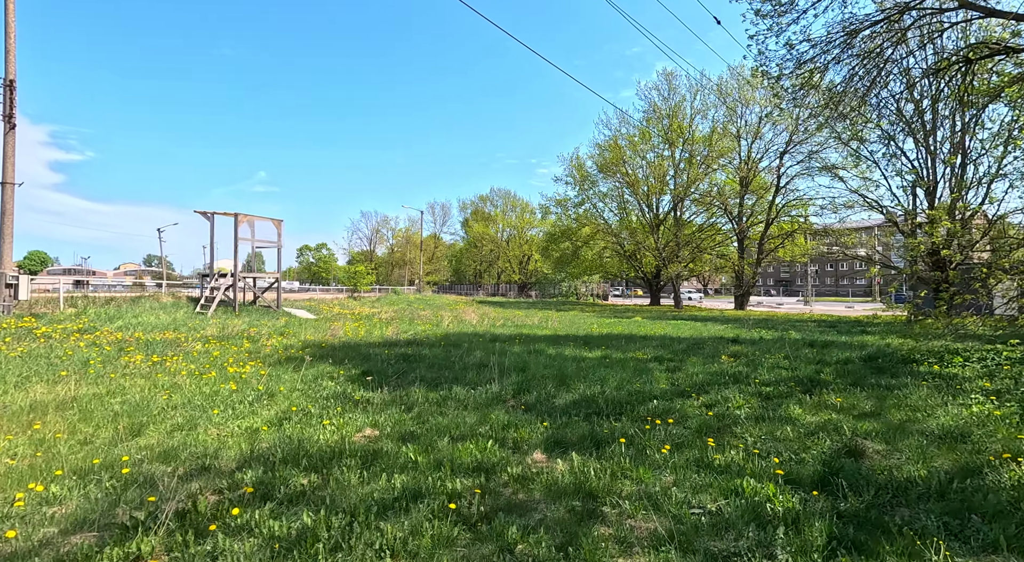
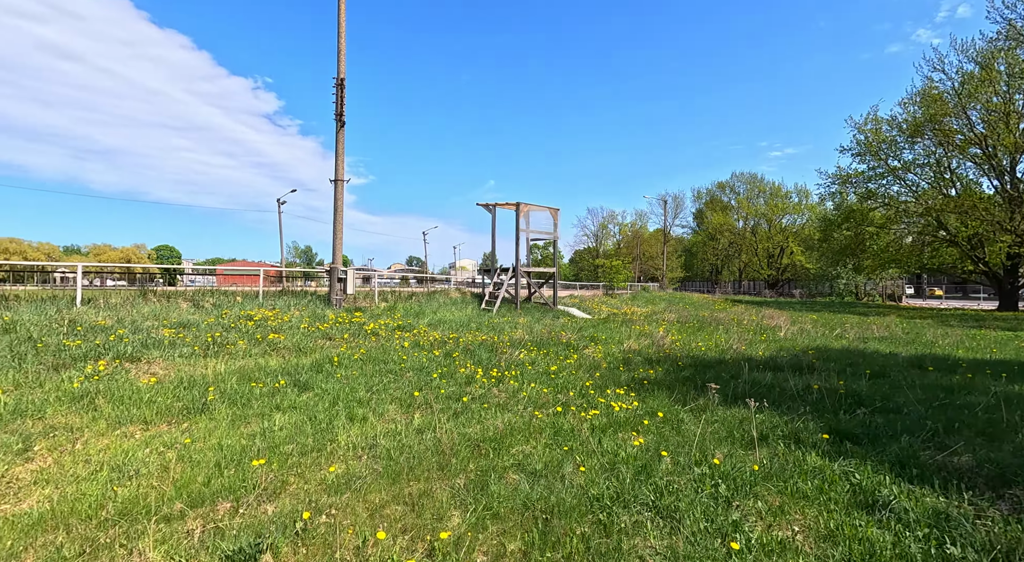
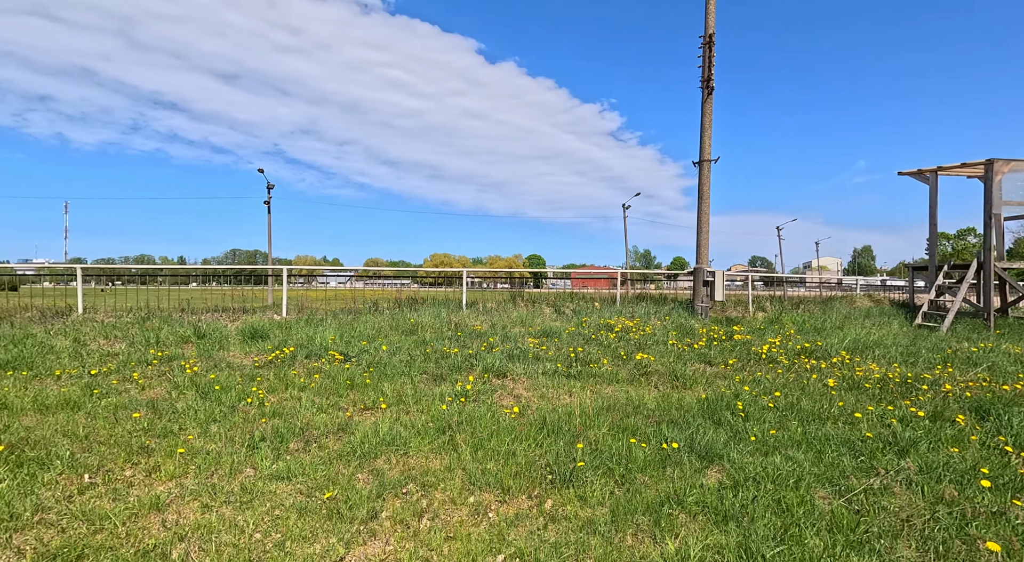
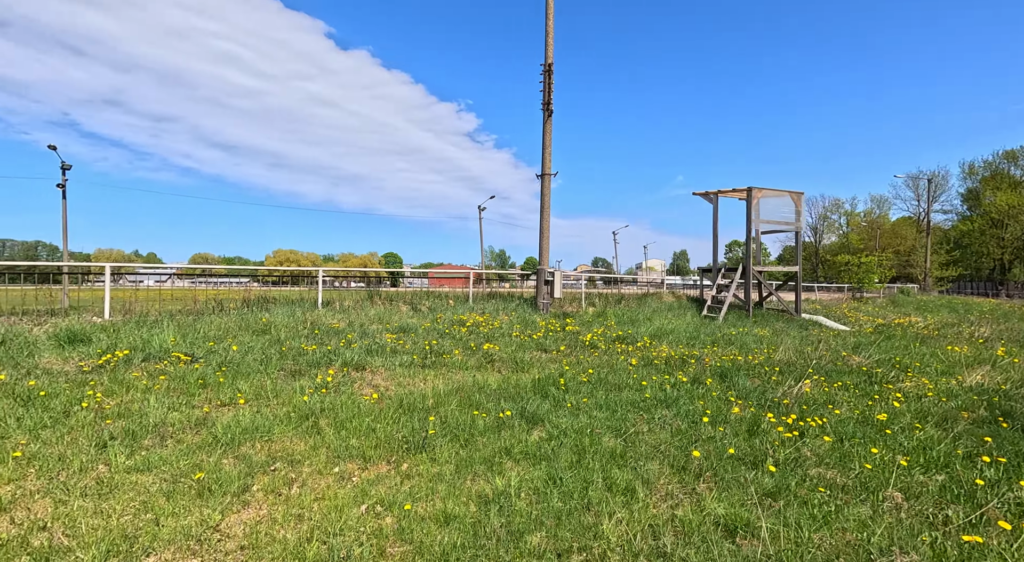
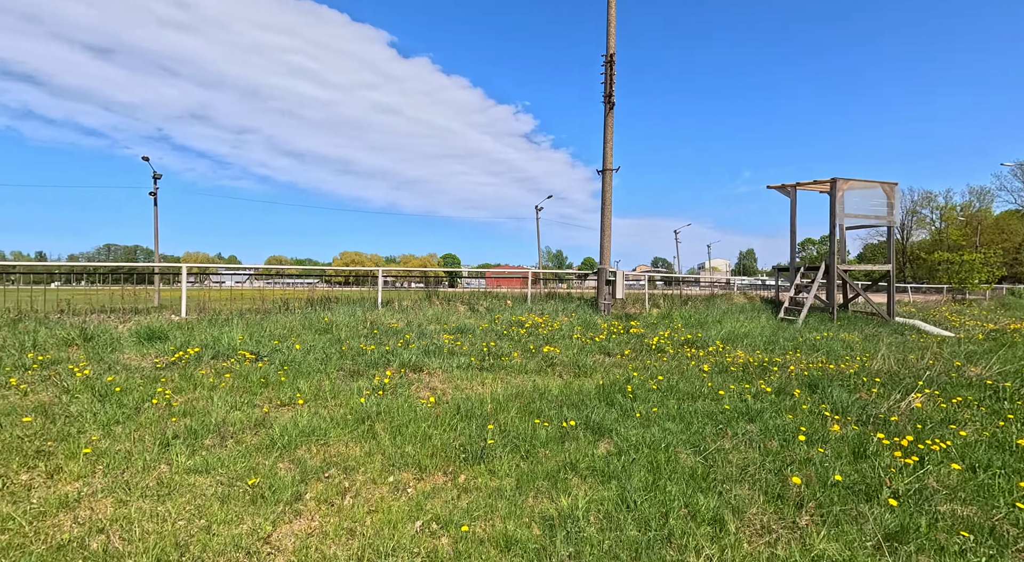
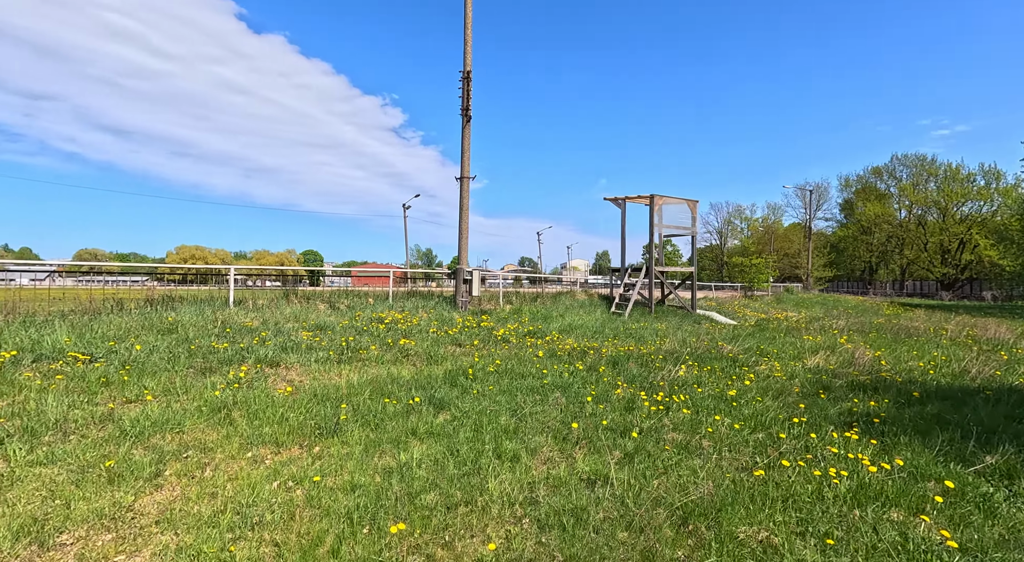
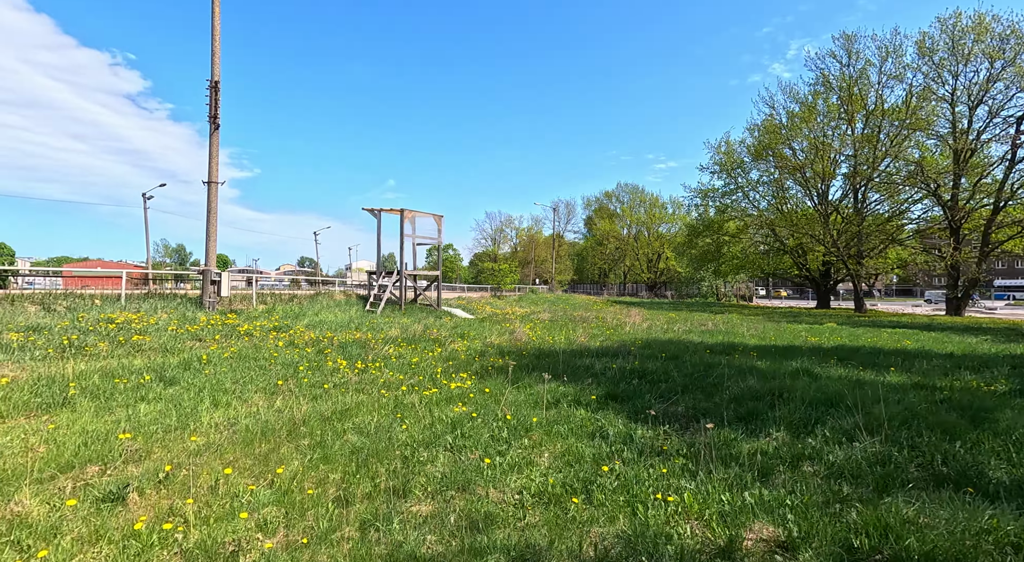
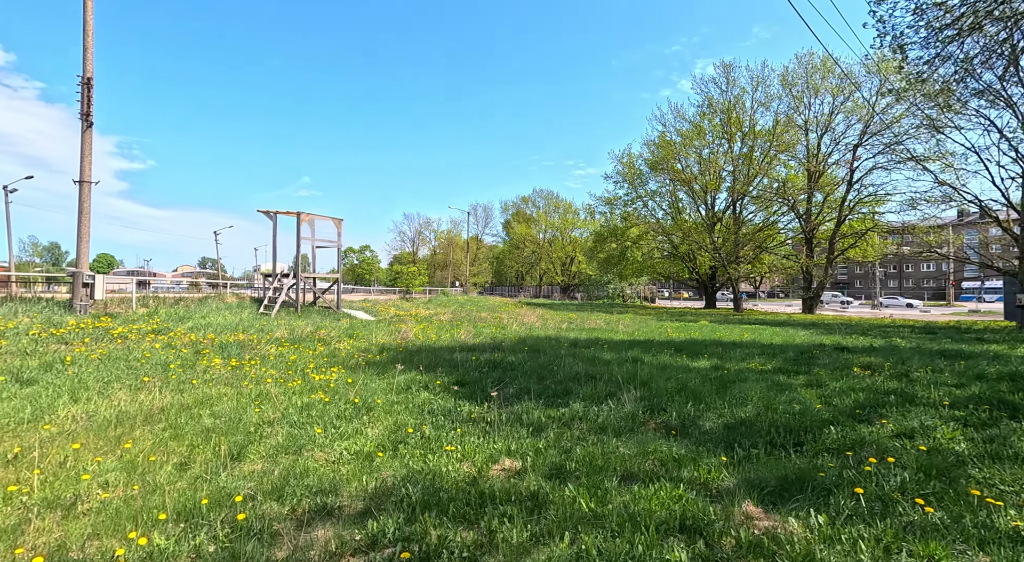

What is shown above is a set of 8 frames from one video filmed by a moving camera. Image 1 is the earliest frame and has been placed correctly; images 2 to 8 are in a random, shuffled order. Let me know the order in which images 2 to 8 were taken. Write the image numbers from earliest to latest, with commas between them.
8, 7, 2, 6, 4, 5, 3
